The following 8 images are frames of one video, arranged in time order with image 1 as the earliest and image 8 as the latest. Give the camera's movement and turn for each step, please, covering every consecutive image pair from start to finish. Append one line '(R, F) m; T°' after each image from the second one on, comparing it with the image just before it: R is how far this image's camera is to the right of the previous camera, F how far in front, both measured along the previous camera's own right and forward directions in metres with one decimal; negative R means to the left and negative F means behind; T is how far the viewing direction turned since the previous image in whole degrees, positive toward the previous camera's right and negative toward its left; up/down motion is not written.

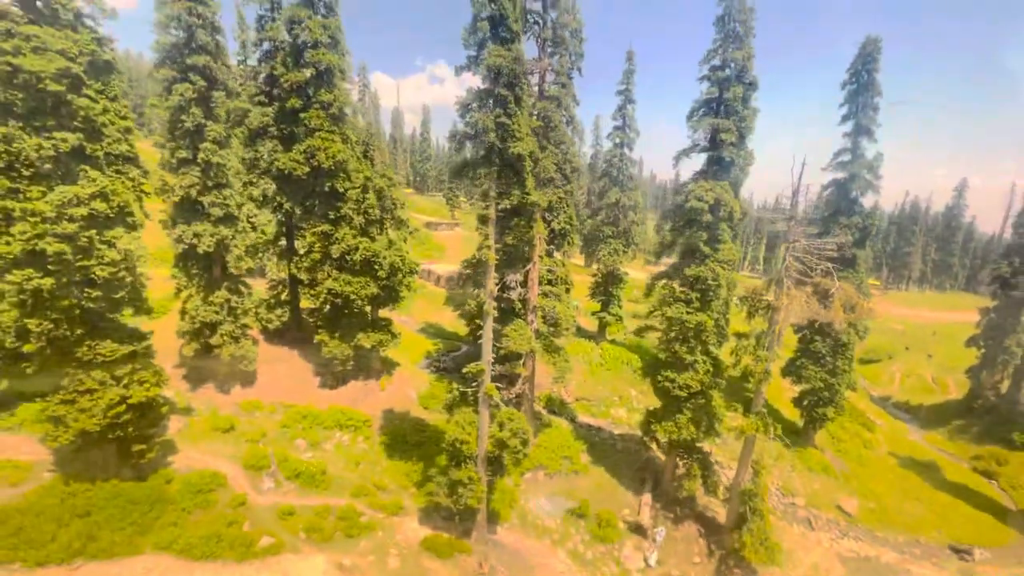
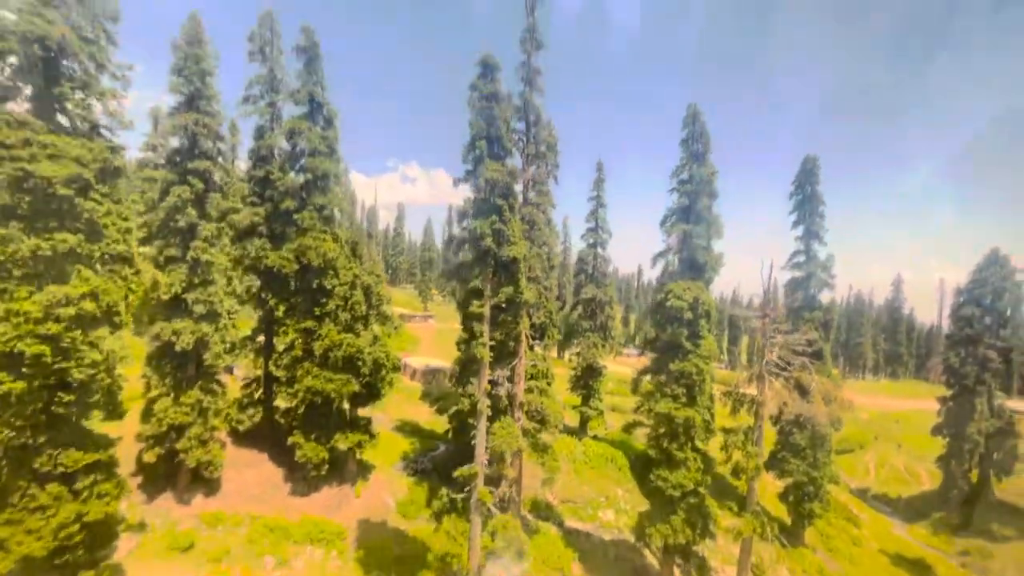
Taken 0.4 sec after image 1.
(-0.7, -0.2) m; +4°
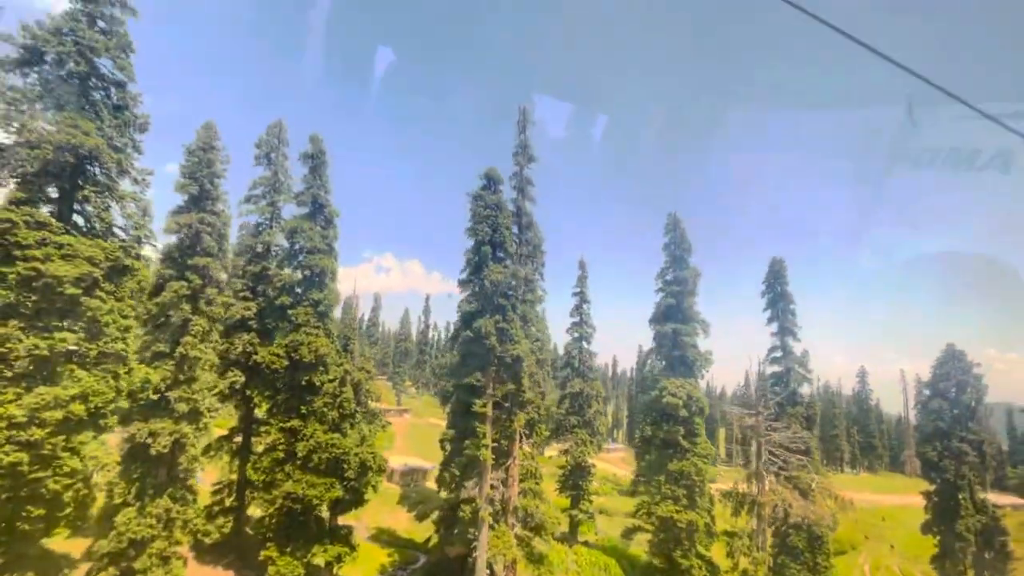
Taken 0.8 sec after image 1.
(-0.8, -0.3) m; +3°
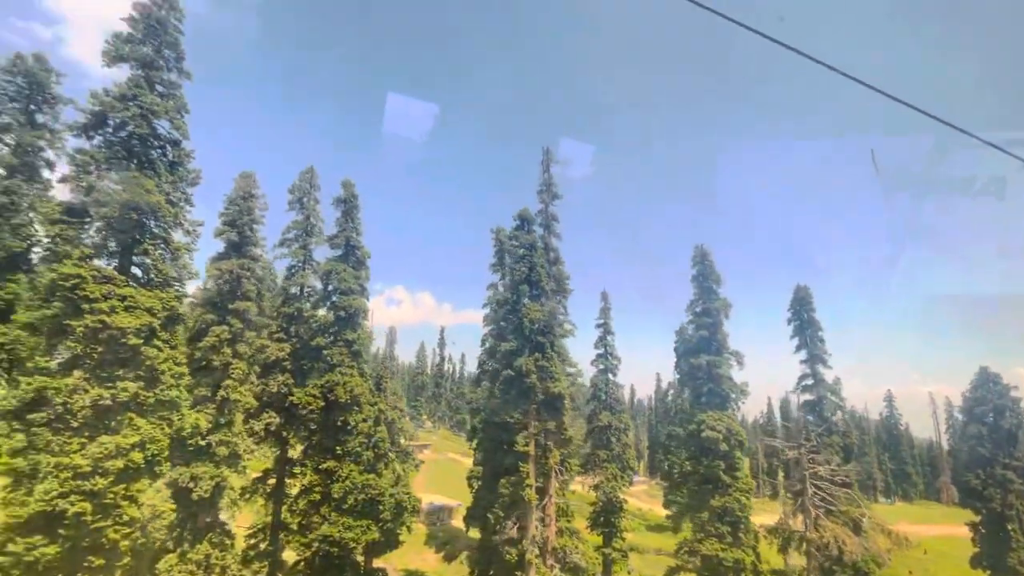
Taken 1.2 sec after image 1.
(-0.7, -0.2) m; -1°
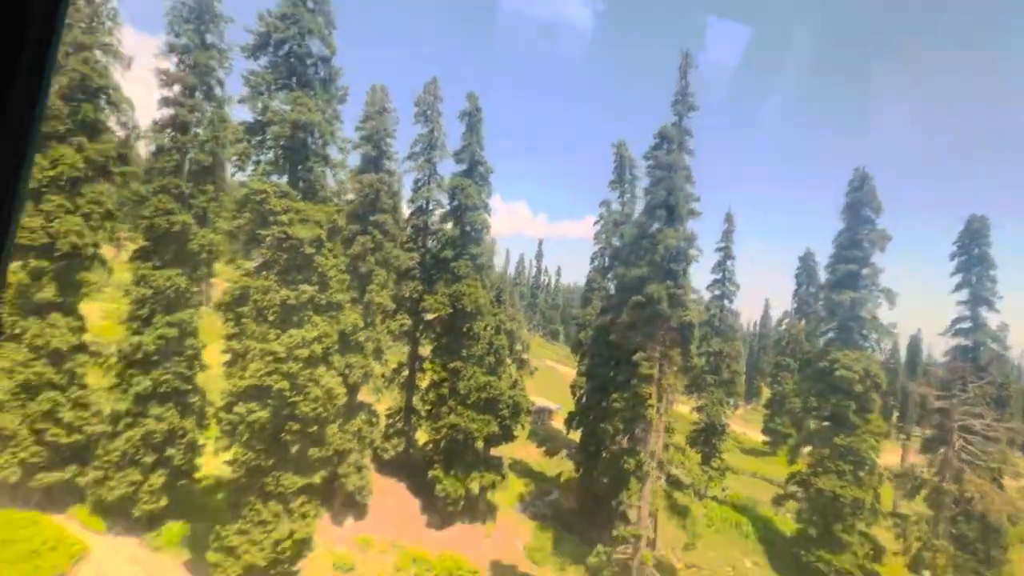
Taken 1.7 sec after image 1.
(-1.0, -0.2) m; -11°
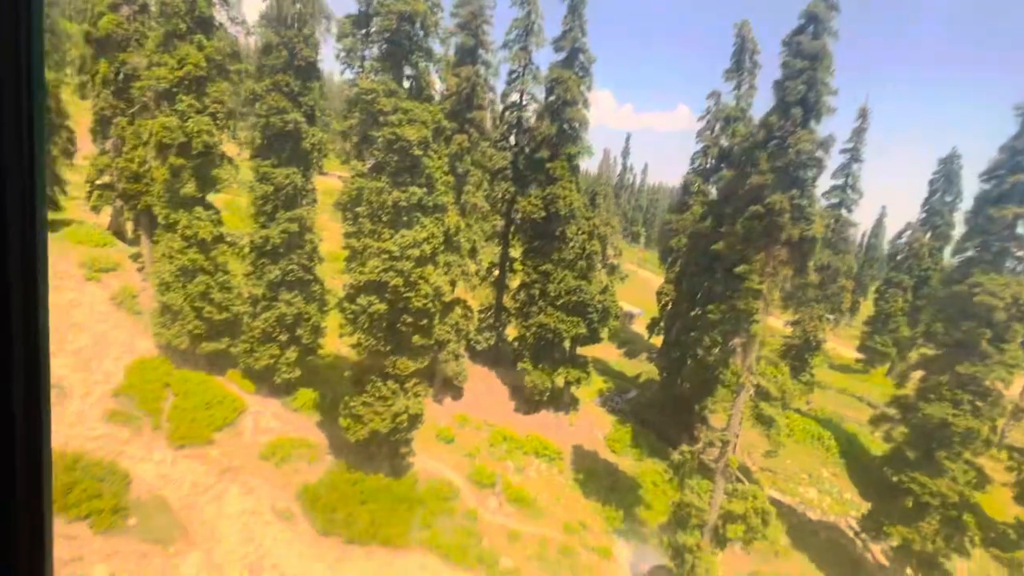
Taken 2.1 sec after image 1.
(-0.7, 0.0) m; -9°
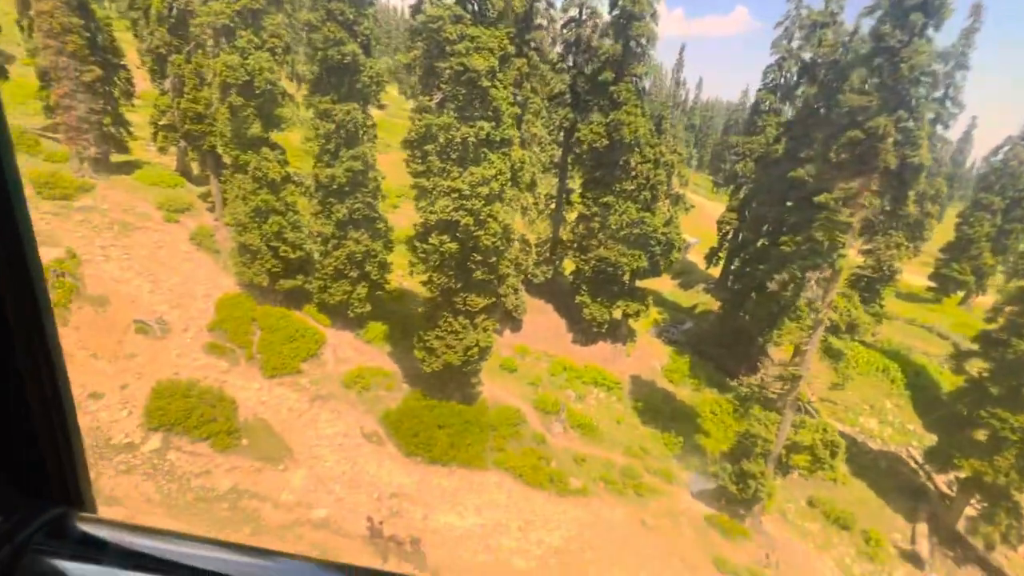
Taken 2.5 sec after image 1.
(-0.8, 0.0) m; -5°
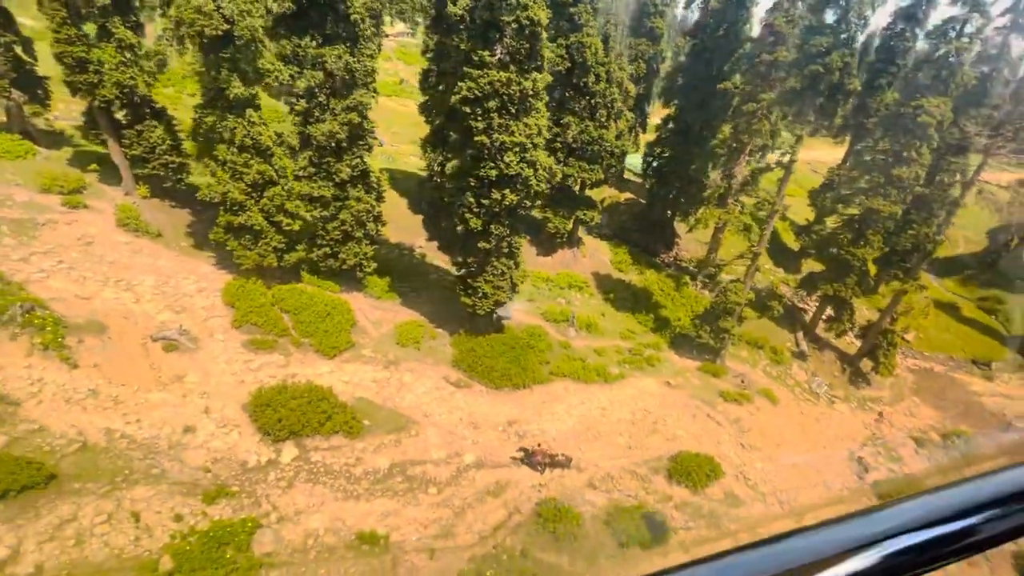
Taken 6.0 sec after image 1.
(-6.2, 0.0) m; +20°
